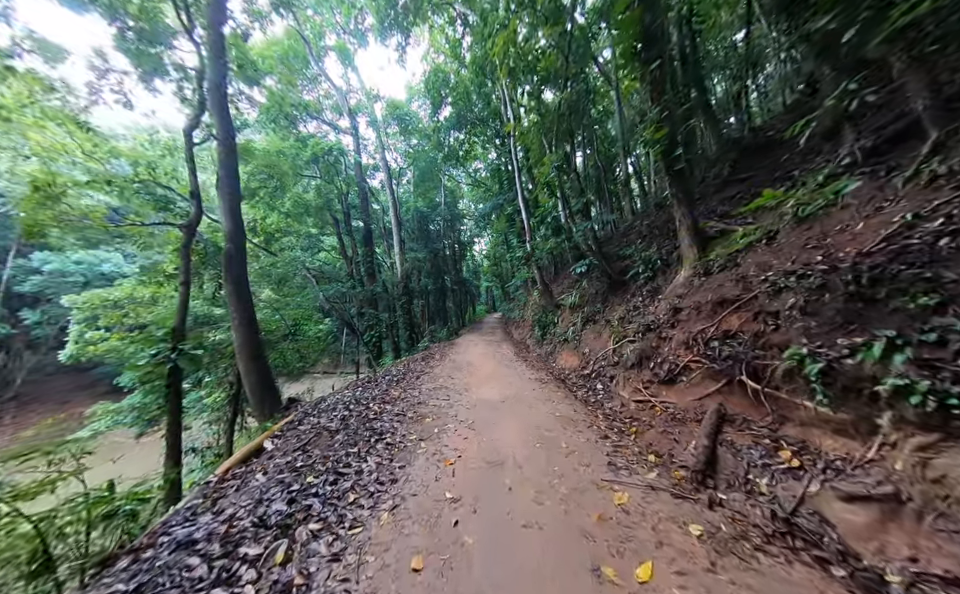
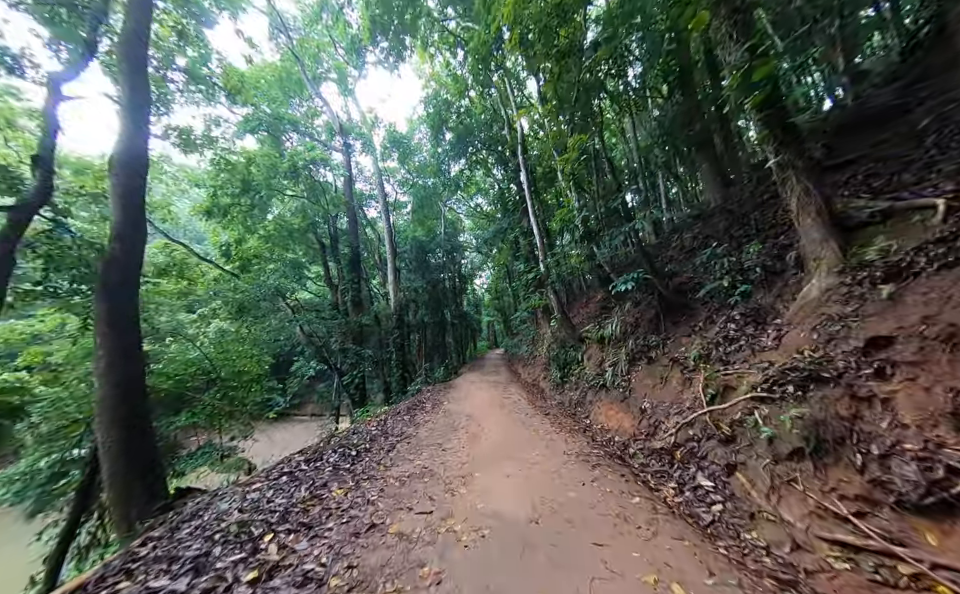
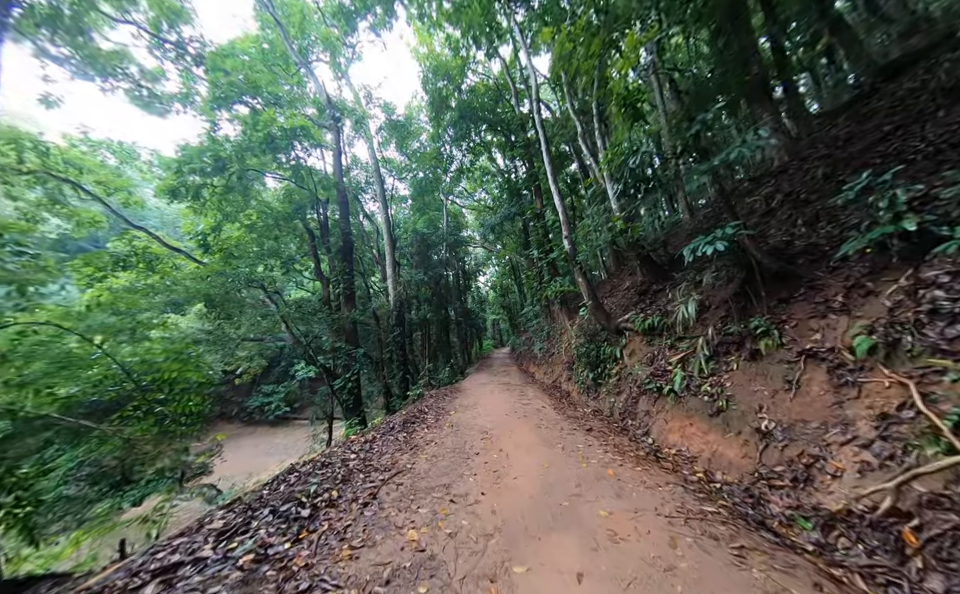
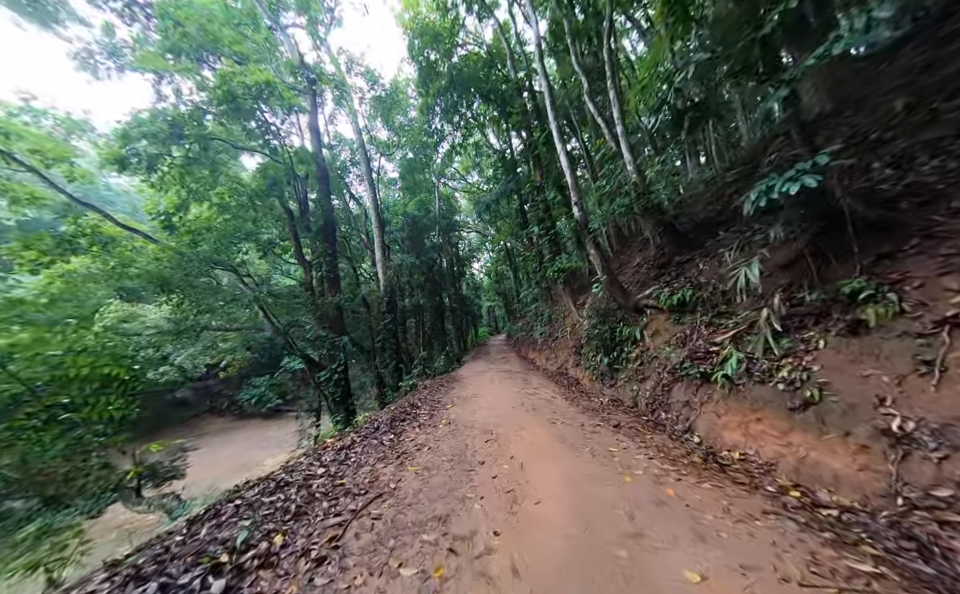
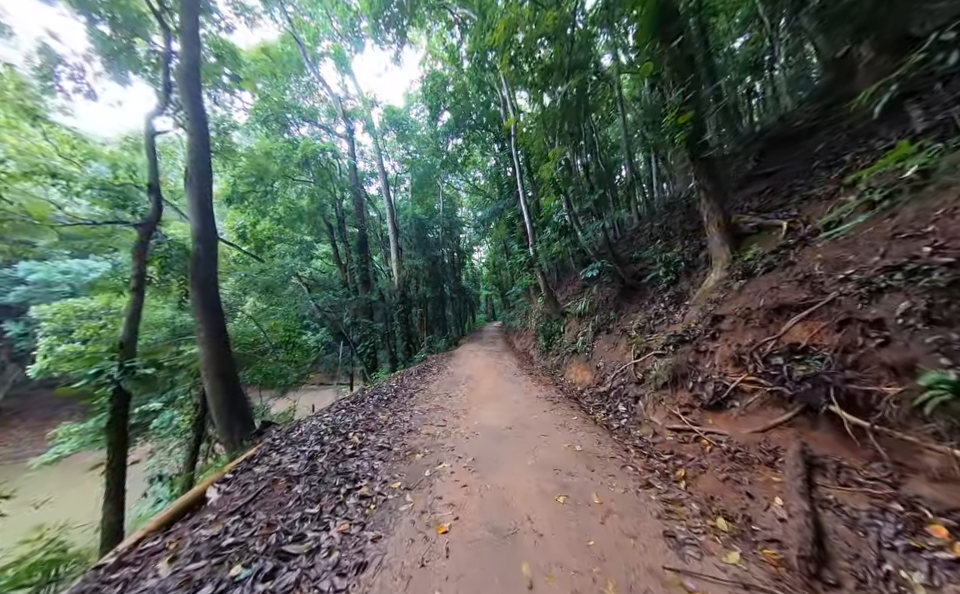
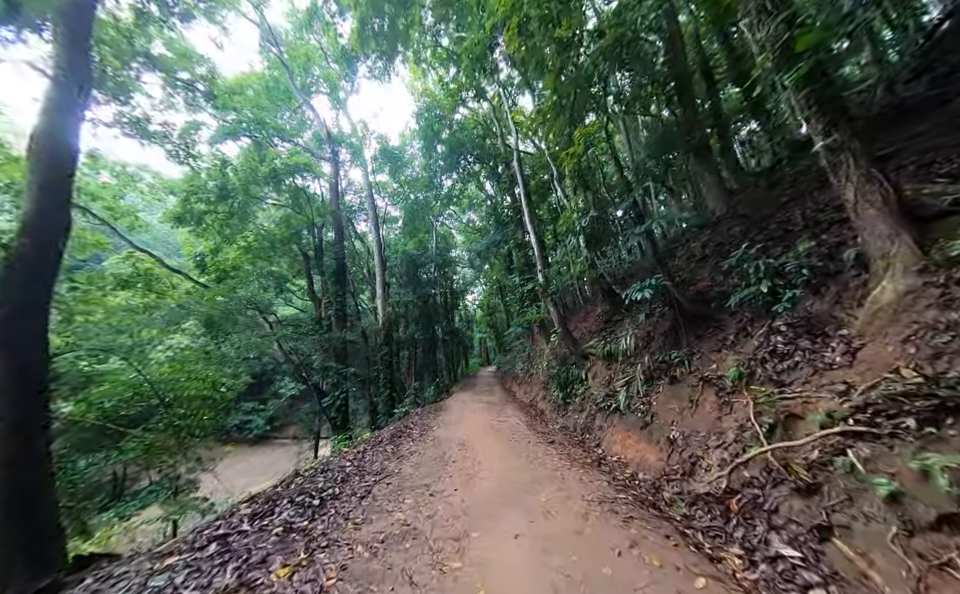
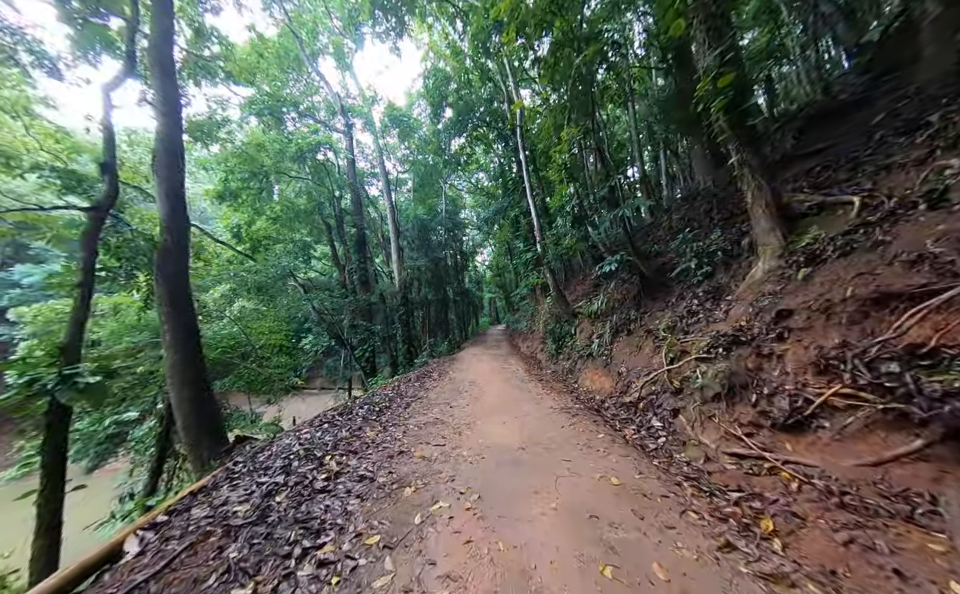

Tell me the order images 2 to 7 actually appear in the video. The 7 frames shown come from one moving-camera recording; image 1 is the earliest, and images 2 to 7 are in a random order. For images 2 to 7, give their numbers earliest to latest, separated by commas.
5, 7, 2, 6, 3, 4
